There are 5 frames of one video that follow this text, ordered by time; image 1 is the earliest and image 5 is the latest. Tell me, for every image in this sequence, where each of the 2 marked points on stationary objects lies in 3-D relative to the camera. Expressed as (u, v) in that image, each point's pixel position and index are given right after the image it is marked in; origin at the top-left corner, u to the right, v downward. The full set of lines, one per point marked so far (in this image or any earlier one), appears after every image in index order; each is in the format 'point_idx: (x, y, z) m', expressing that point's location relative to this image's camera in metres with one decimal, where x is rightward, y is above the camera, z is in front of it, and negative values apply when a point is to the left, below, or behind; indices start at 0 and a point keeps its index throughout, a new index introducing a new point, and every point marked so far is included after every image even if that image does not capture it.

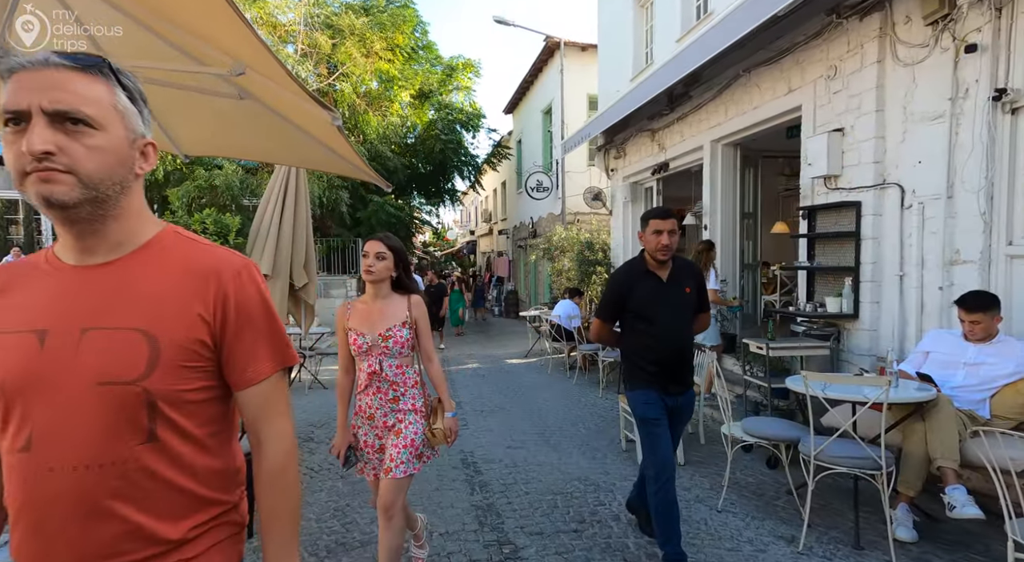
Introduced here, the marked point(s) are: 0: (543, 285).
0: (+0.8, -0.1, +15.5) m
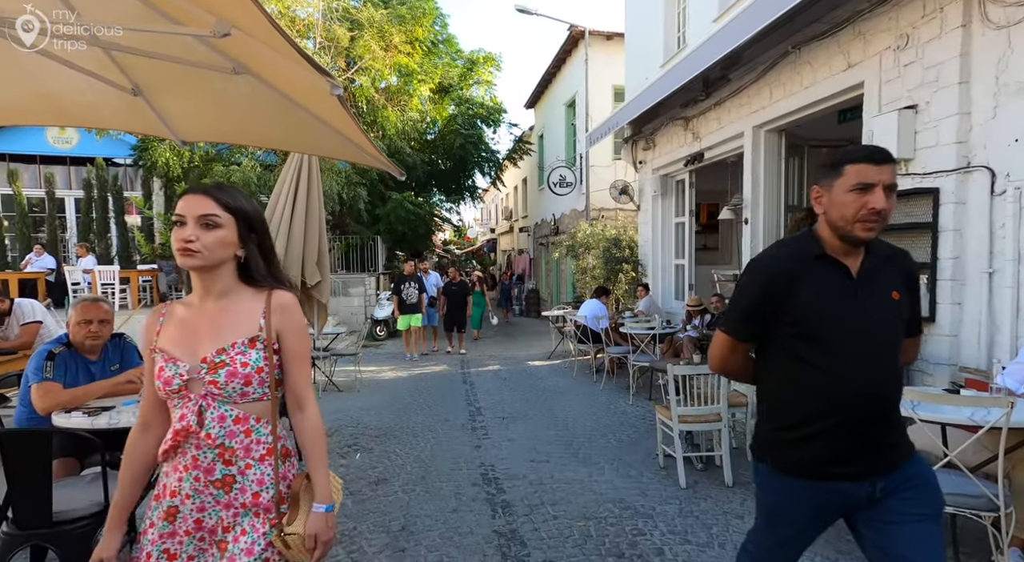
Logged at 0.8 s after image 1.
0: (+1.3, -0.1, +14.9) m
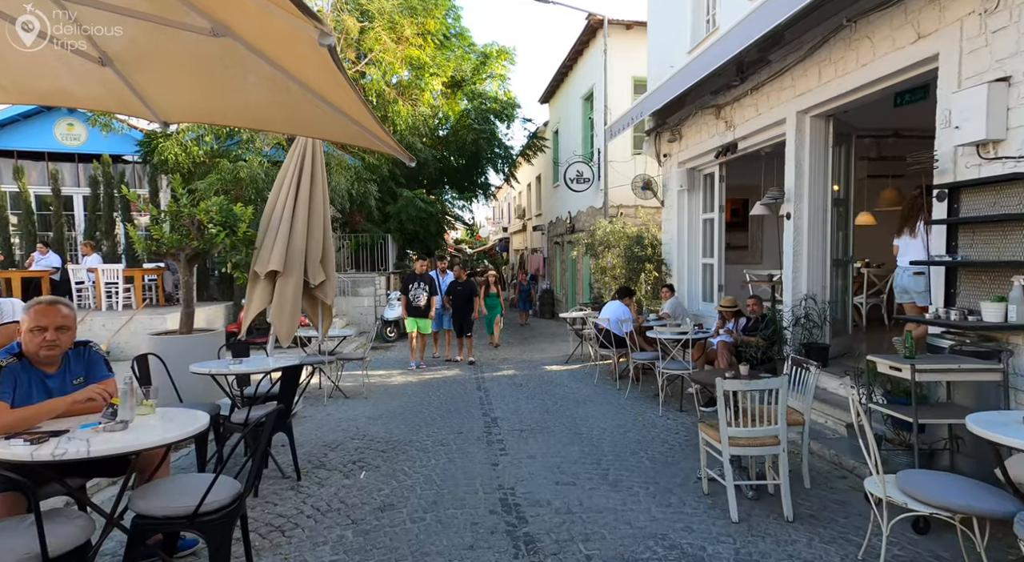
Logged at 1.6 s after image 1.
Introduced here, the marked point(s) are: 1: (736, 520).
0: (+1.7, -0.1, +14.4) m
1: (+1.3, -1.4, +3.5) m
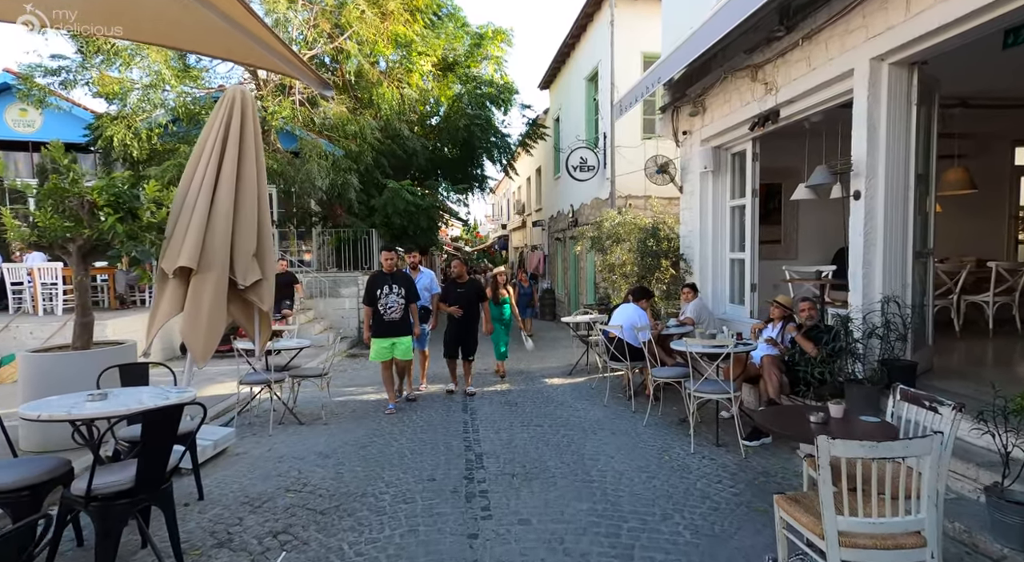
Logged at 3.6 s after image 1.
0: (+1.6, -0.1, +13.0) m
1: (+1.2, -1.4, +2.1) m
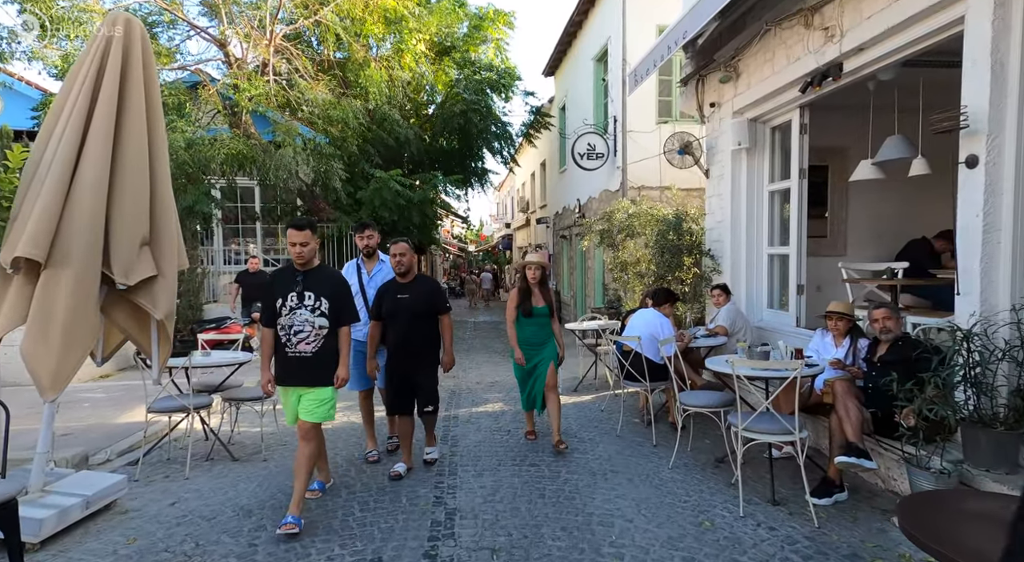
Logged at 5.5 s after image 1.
0: (+1.6, -0.1, +11.7) m
1: (+1.1, -1.4, +0.8) m
